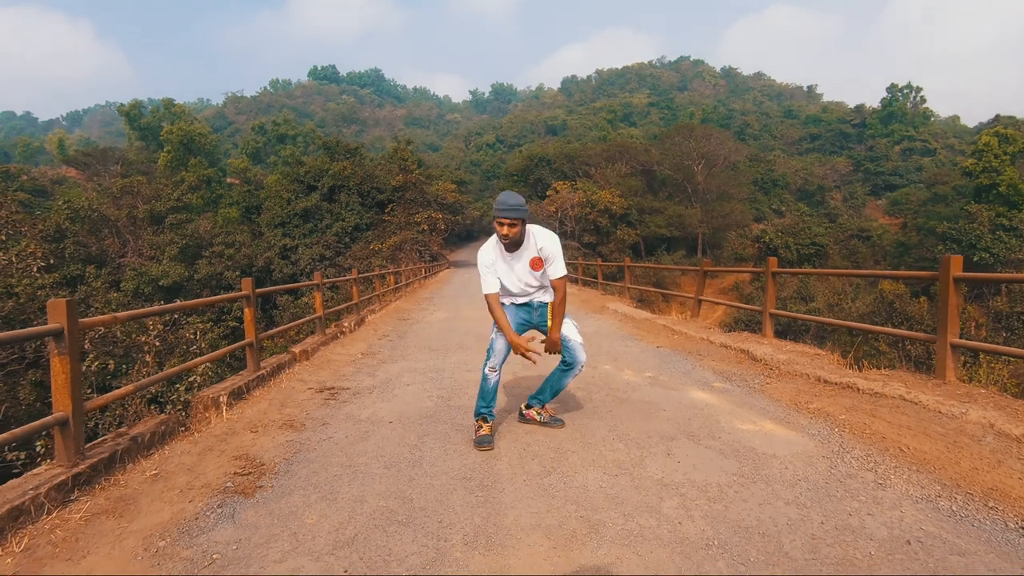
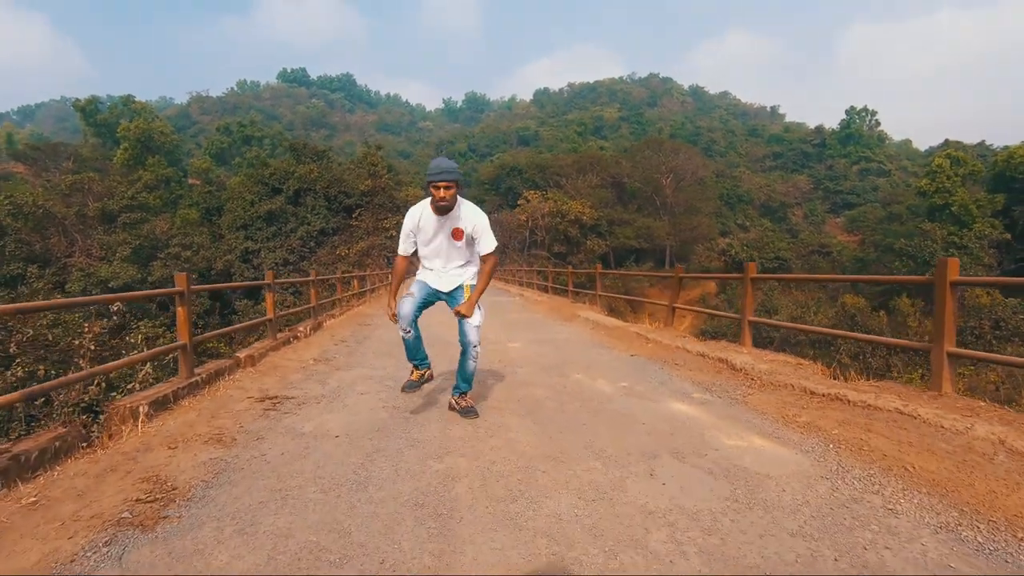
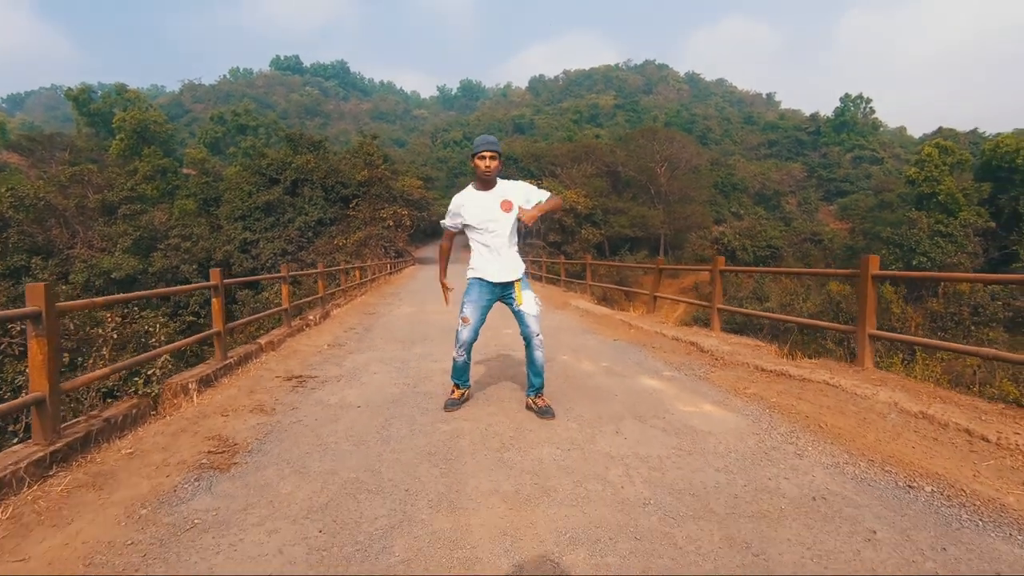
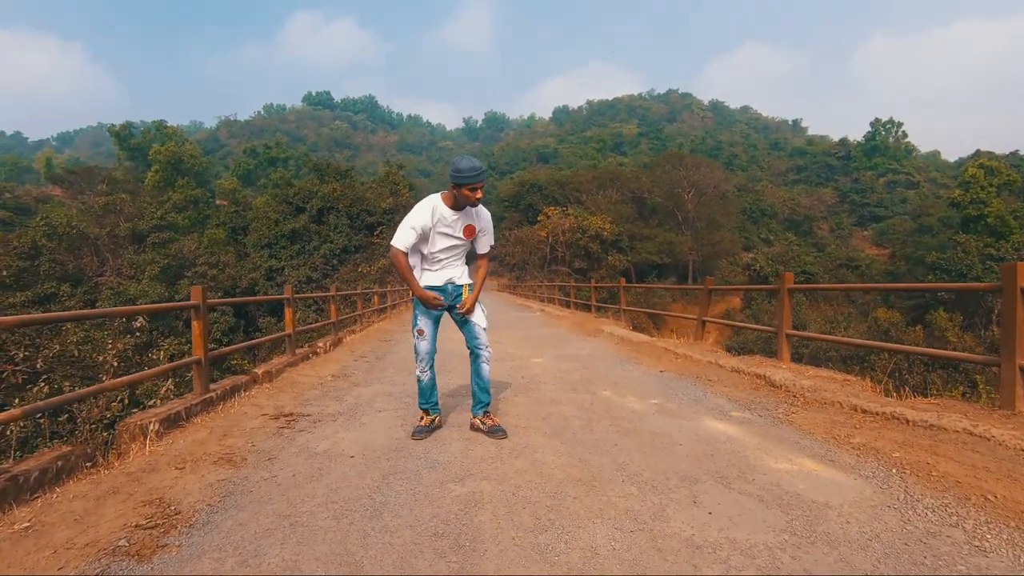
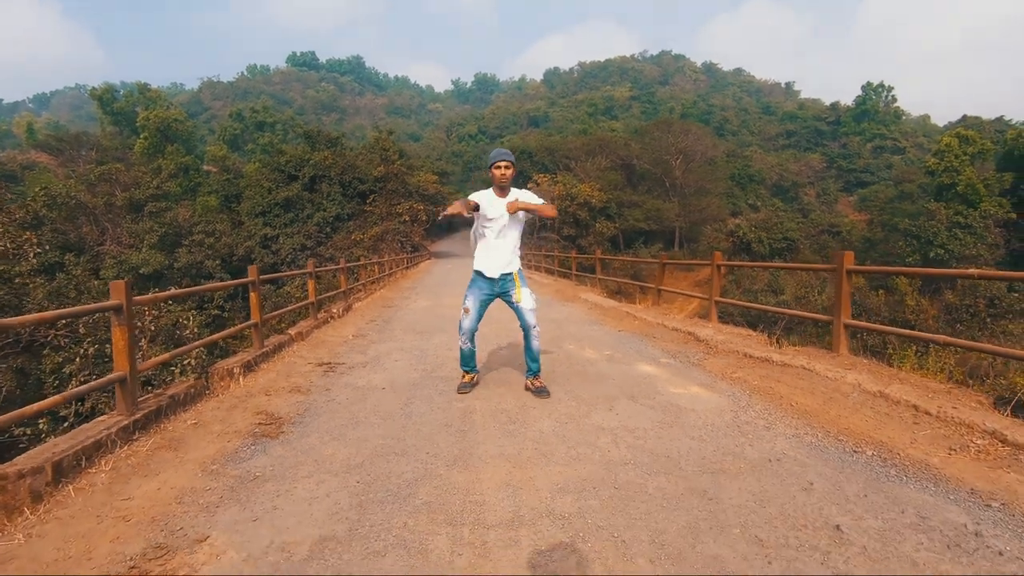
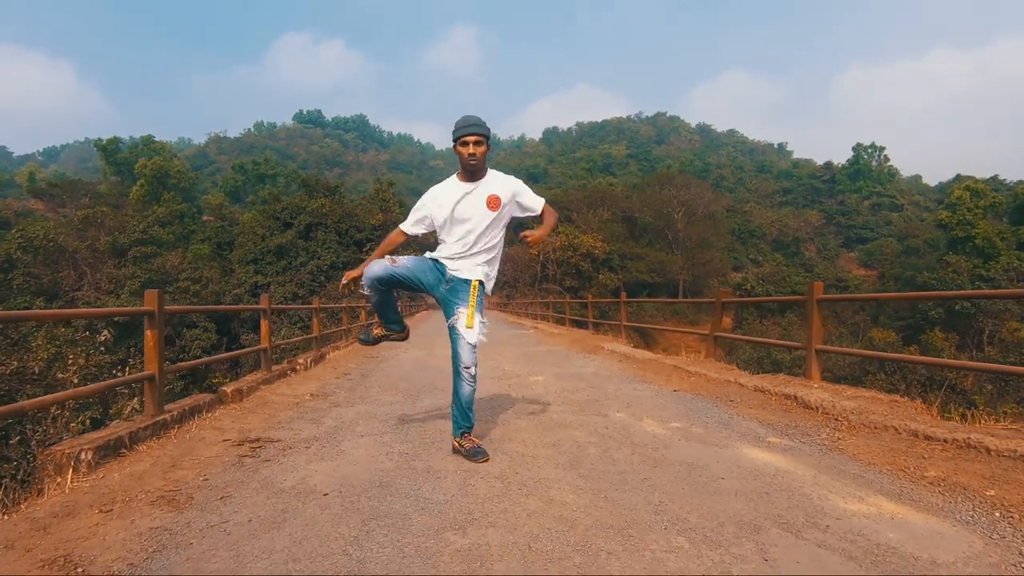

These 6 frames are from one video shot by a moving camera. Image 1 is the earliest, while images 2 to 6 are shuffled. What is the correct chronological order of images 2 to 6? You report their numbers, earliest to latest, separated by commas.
5, 3, 2, 4, 6
